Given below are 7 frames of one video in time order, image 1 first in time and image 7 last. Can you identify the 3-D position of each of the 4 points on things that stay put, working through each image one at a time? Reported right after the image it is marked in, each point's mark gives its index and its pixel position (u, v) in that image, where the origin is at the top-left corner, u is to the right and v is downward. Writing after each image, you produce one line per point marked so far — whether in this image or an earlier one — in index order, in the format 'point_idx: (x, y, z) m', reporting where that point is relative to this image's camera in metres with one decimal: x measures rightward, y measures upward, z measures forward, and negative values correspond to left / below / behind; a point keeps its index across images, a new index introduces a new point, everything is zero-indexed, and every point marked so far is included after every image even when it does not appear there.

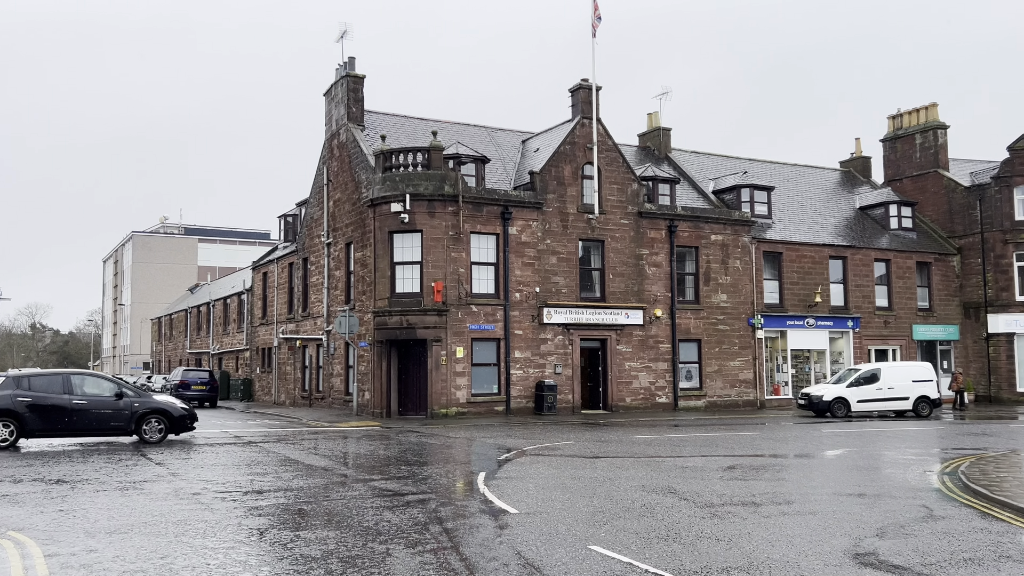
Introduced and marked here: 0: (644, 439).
0: (+3.1, -3.6, +19.5) m
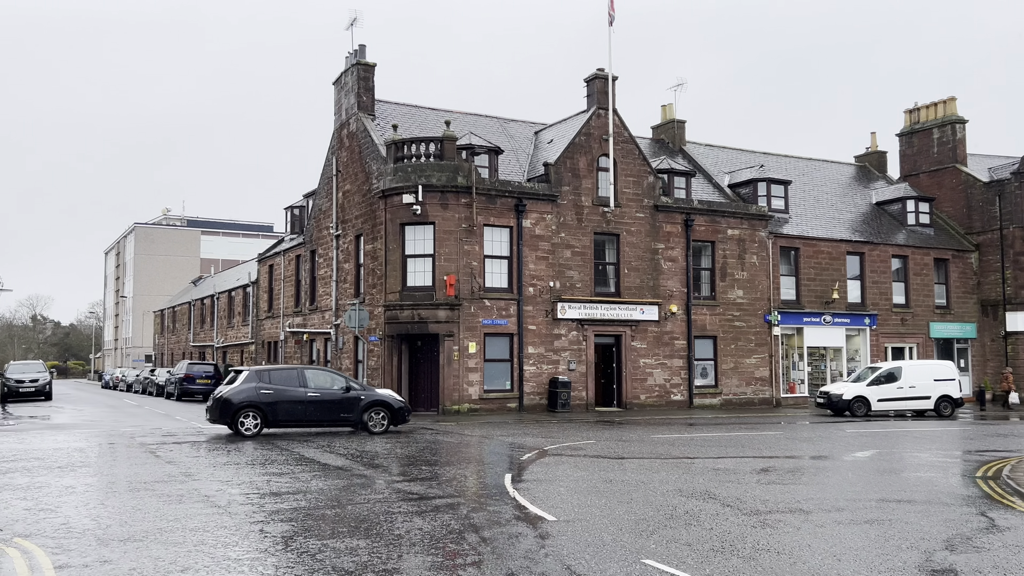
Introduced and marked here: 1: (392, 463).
0: (+3.5, -3.4, +18.9) m
1: (-2.0, -3.0, +14.0) m
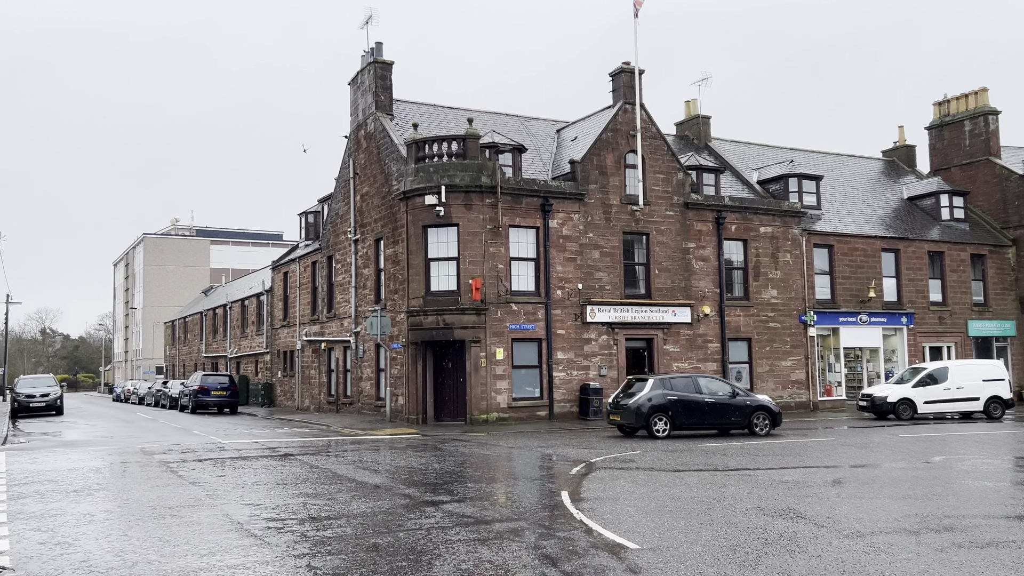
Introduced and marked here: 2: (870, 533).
0: (+4.4, -3.4, +17.8) m
1: (-1.2, -3.0, +13.0) m
2: (+3.8, -2.6, +8.9) m
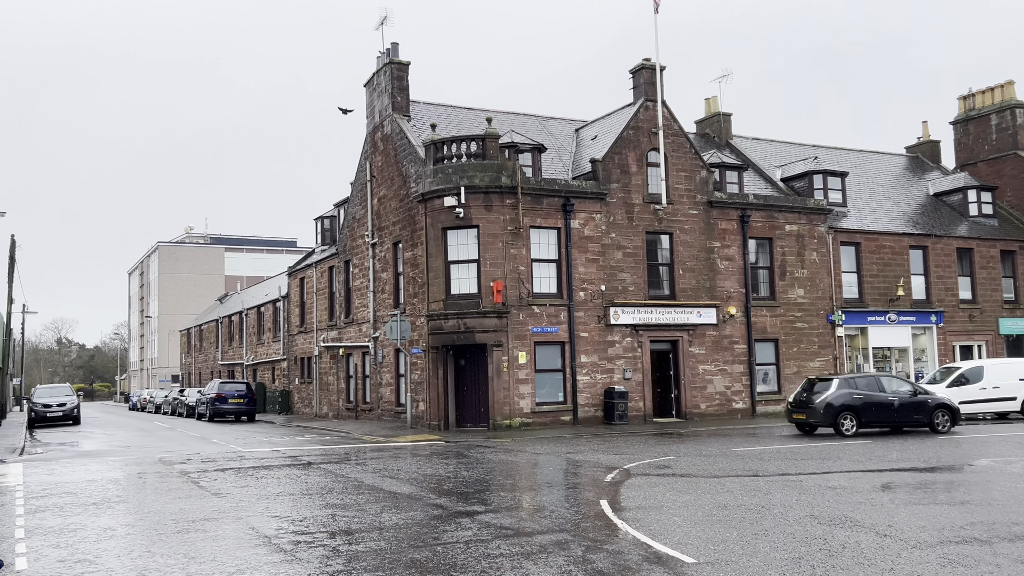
0: (+4.9, -3.4, +17.2) m
1: (-0.7, -3.0, +12.5) m
2: (+4.2, -2.5, +8.3) m
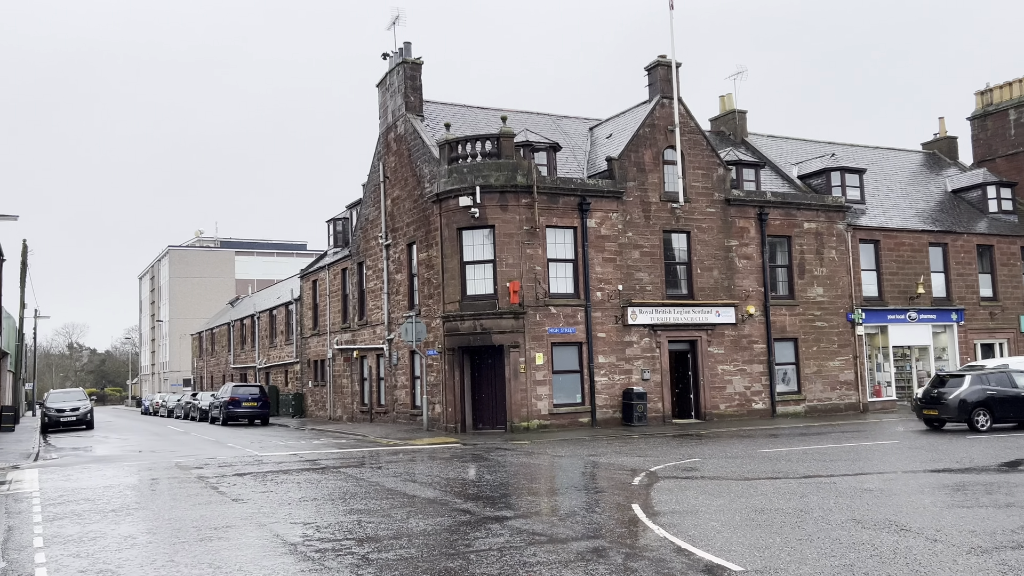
0: (+5.4, -3.4, +16.9) m
1: (-0.3, -3.0, +12.2) m
2: (+4.6, -2.5, +8.0) m
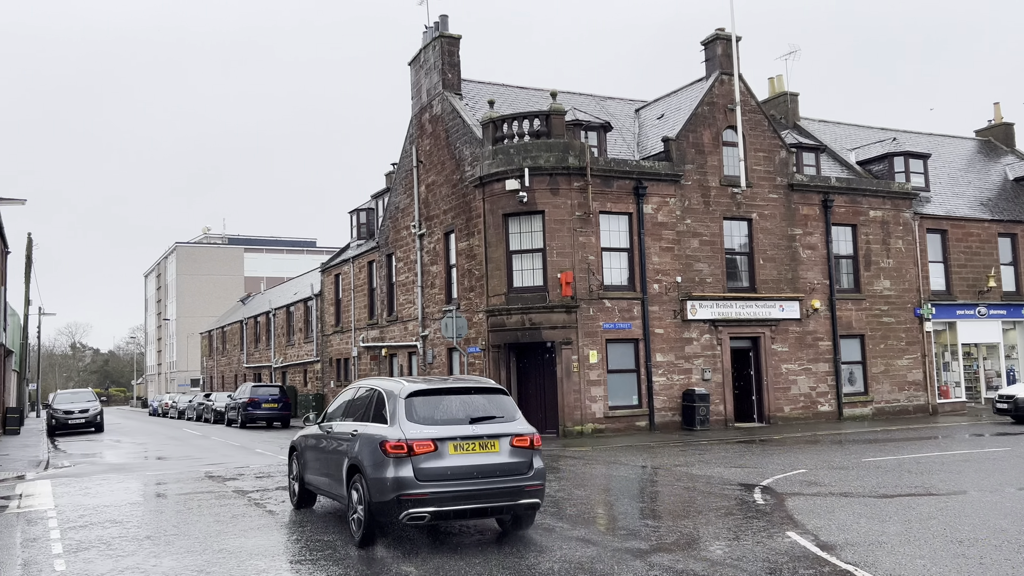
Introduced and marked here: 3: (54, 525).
0: (+6.7, -3.1, +14.9) m
1: (+1.0, -2.8, +10.2) m
2: (+5.9, -2.2, +6.0) m
3: (-5.4, -2.8, +9.8) m
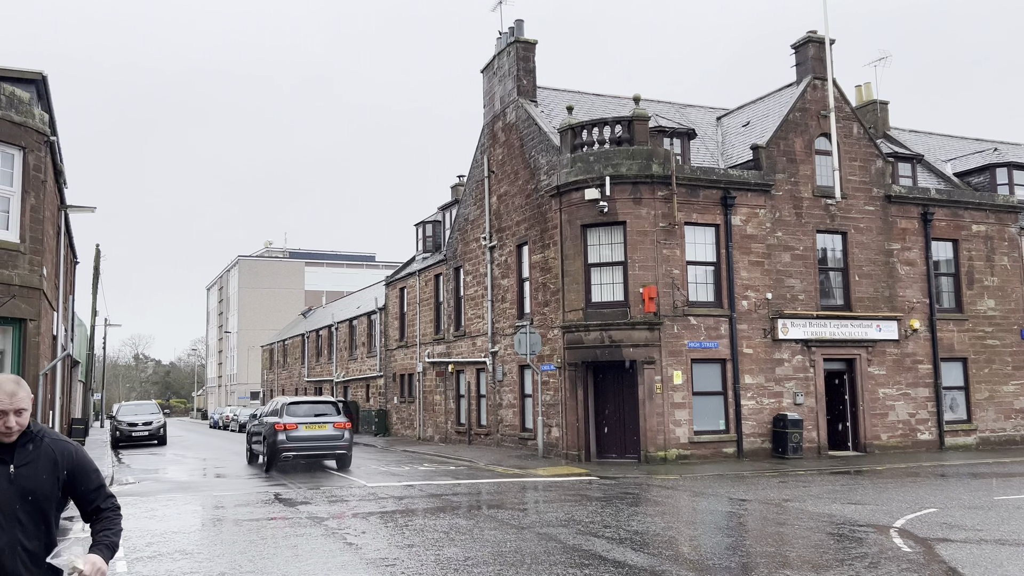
0: (+8.2, -3.4, +13.3) m
1: (+2.2, -2.9, +8.9) m
2: (+6.8, -2.3, +4.4) m
3: (-4.2, -2.9, +8.9) m
